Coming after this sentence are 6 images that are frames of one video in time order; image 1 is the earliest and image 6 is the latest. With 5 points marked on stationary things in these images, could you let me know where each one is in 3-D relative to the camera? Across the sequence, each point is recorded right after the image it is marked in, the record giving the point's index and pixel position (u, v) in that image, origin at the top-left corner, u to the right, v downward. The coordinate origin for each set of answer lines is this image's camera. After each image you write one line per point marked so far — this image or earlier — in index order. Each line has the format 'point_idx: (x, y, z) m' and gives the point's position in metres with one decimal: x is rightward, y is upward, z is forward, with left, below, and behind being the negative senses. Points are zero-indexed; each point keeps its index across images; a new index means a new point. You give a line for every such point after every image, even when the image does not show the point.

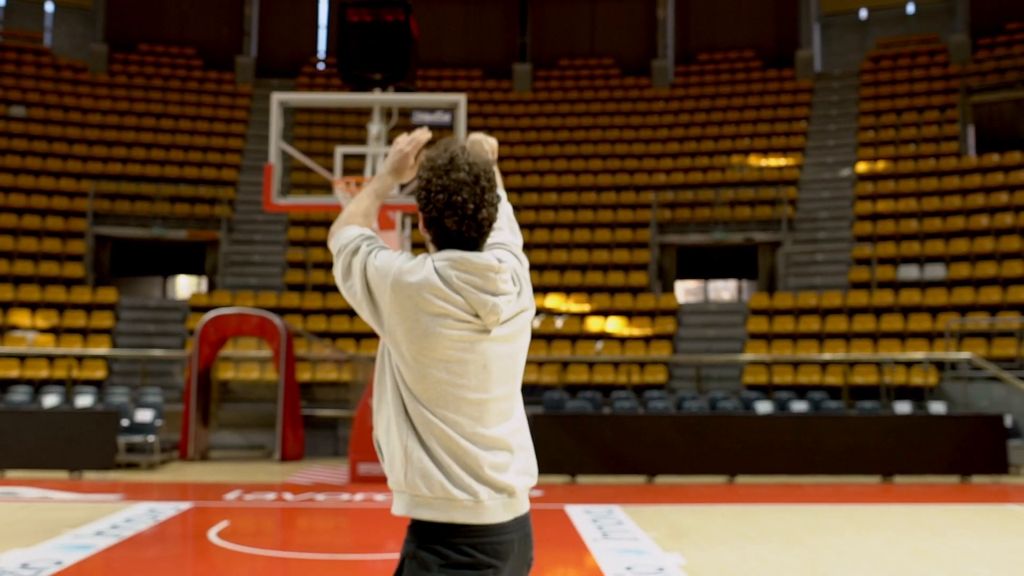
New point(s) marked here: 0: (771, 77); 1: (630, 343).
0: (+4.9, +4.0, +20.0) m
1: (+1.5, -0.7, +12.7) m
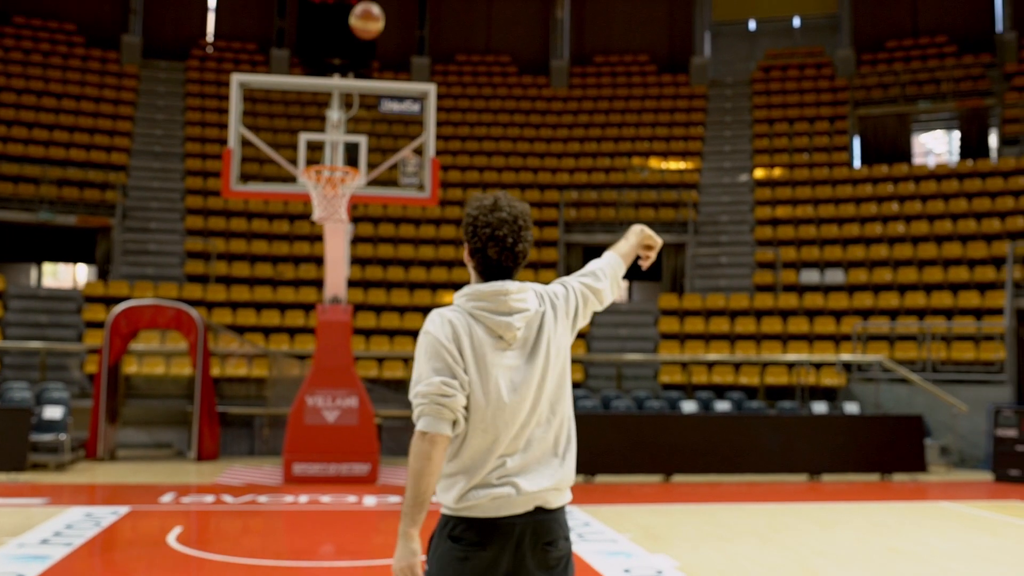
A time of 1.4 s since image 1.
0: (+3.0, +4.0, +20.4) m
1: (+0.4, -0.6, +12.8) m
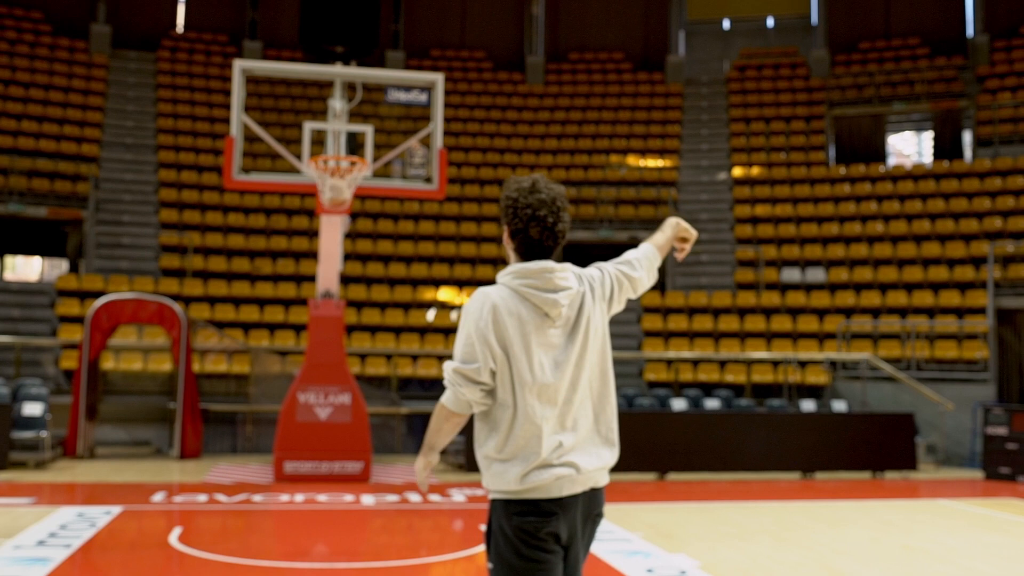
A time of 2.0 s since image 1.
0: (+2.5, +4.0, +20.3) m
1: (+0.2, -0.6, +12.6) m
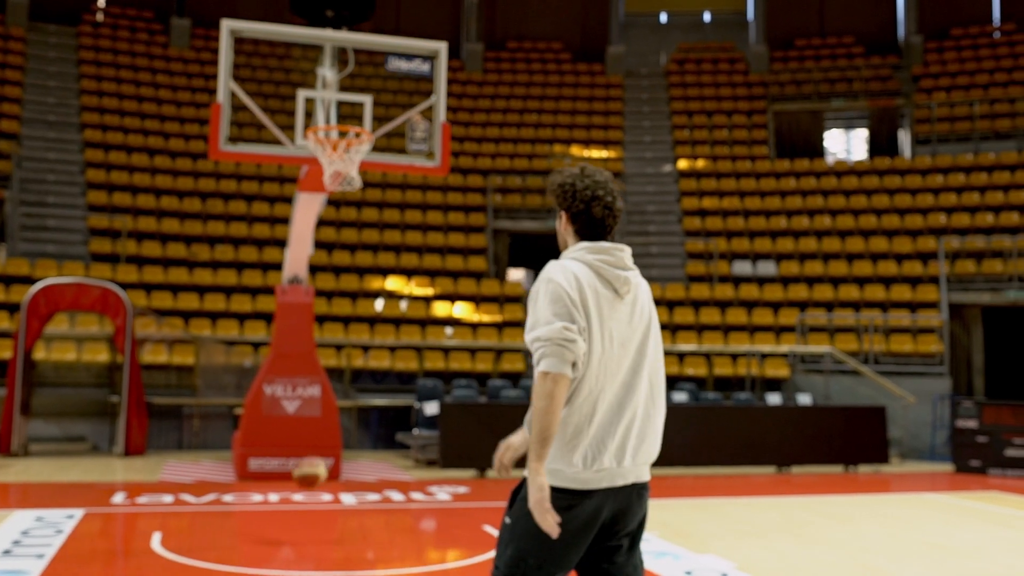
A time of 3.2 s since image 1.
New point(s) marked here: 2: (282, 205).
0: (+1.3, +4.2, +20.1) m
1: (-0.3, -0.5, +12.3) m
2: (-3.0, +1.1, +13.7) m
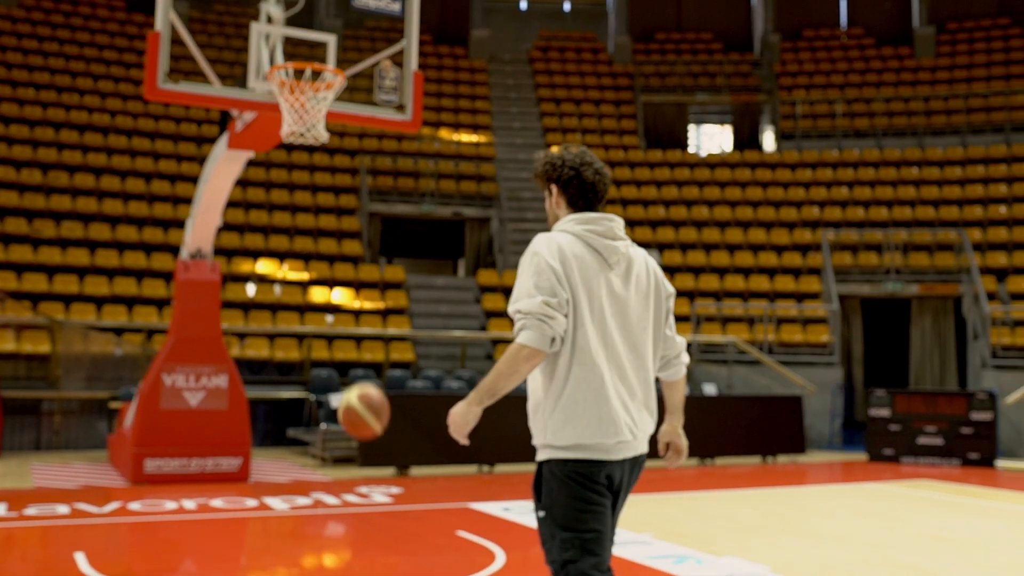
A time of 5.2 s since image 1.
0: (-1.3, +4.4, +19.5) m
1: (-1.6, -0.3, +11.5) m
2: (-4.5, +1.3, +12.4) m
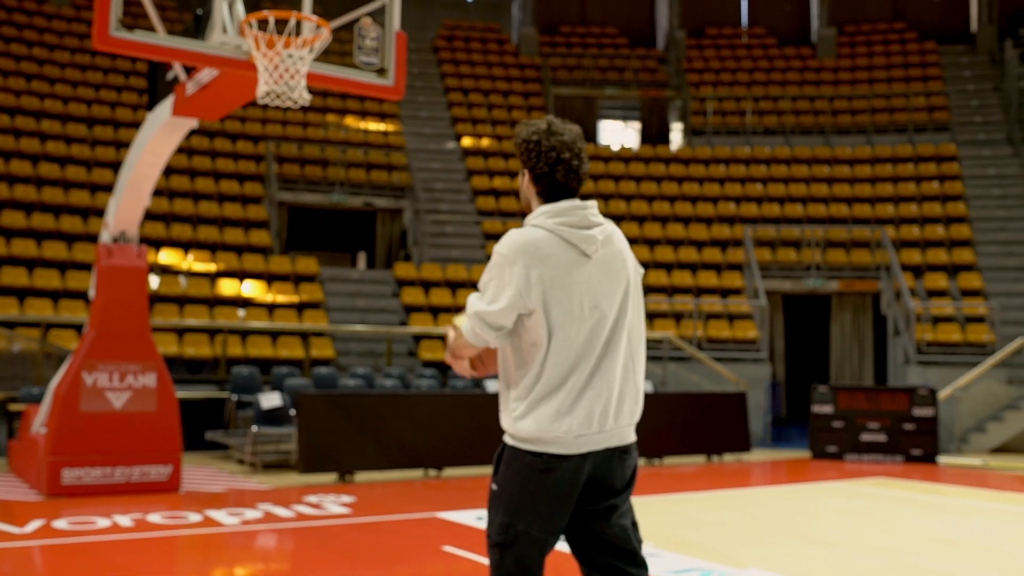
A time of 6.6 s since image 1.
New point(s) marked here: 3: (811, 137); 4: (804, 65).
0: (-3.0, +4.5, +18.7) m
1: (-2.4, -0.2, +10.8) m
2: (-5.3, +1.4, +11.4) m
3: (+4.8, +2.4, +16.7) m
4: (+5.2, +4.0, +18.7) m
